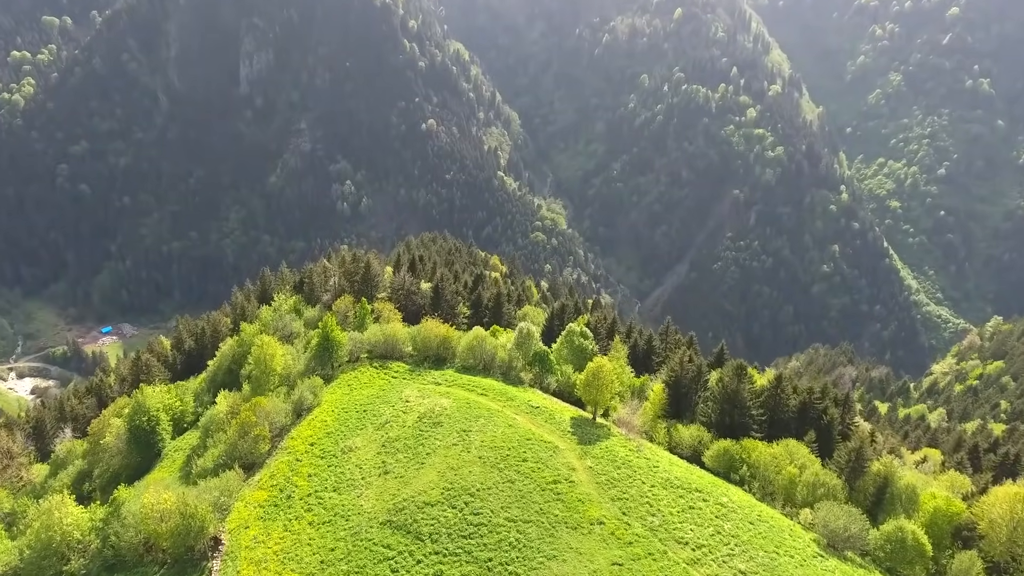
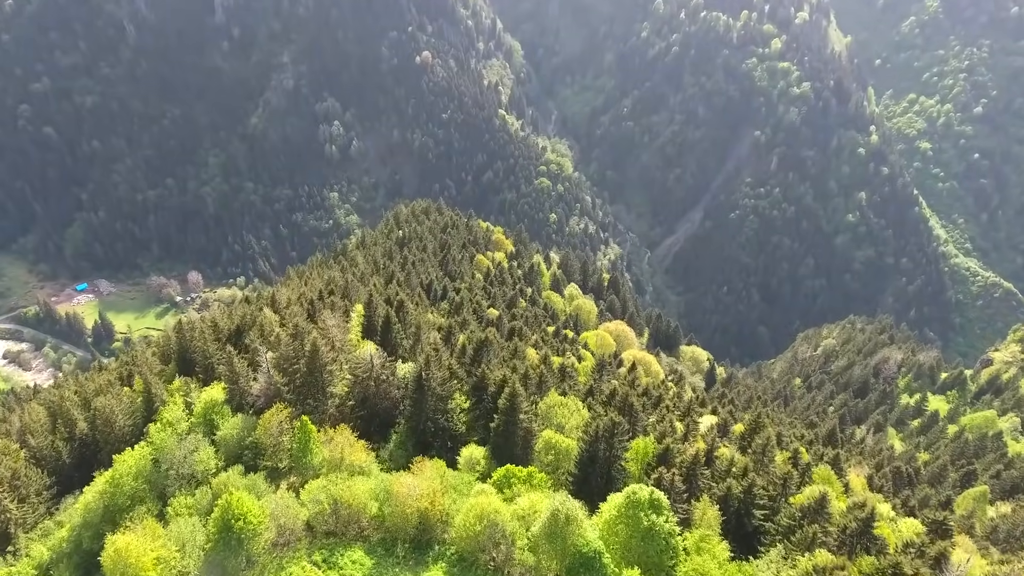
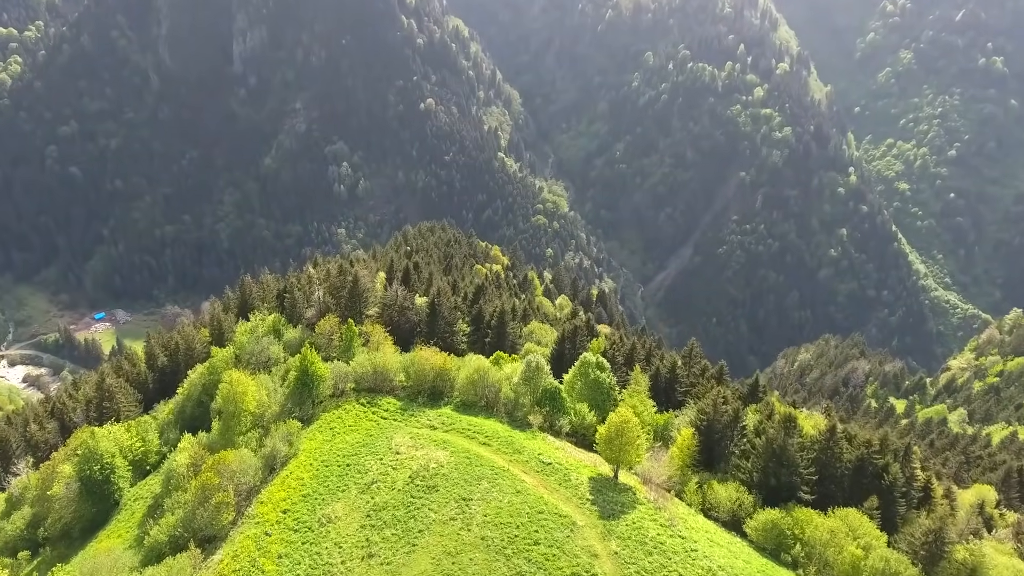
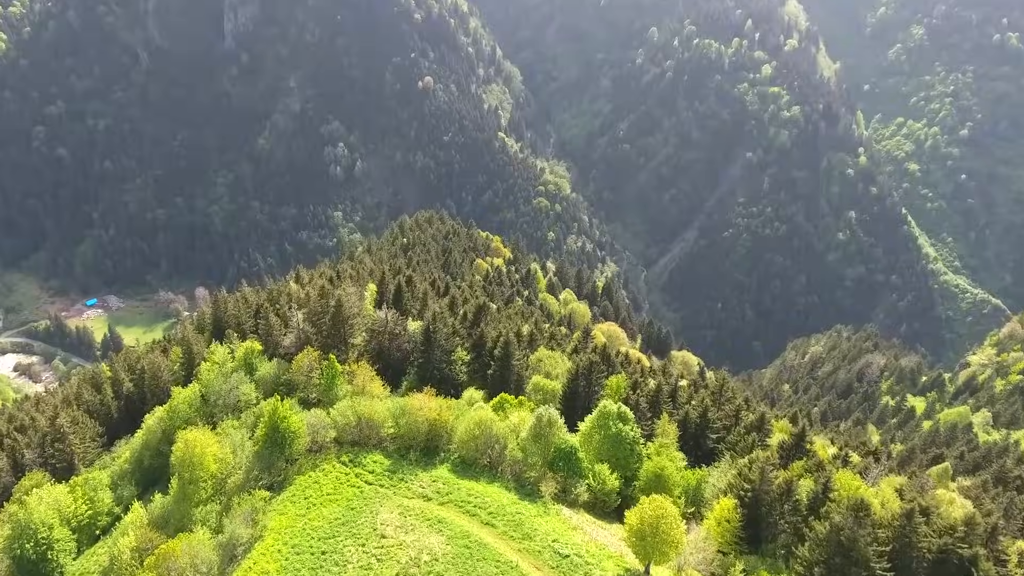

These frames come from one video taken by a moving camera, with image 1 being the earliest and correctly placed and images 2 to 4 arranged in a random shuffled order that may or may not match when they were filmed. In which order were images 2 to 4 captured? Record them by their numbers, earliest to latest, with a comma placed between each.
3, 4, 2
